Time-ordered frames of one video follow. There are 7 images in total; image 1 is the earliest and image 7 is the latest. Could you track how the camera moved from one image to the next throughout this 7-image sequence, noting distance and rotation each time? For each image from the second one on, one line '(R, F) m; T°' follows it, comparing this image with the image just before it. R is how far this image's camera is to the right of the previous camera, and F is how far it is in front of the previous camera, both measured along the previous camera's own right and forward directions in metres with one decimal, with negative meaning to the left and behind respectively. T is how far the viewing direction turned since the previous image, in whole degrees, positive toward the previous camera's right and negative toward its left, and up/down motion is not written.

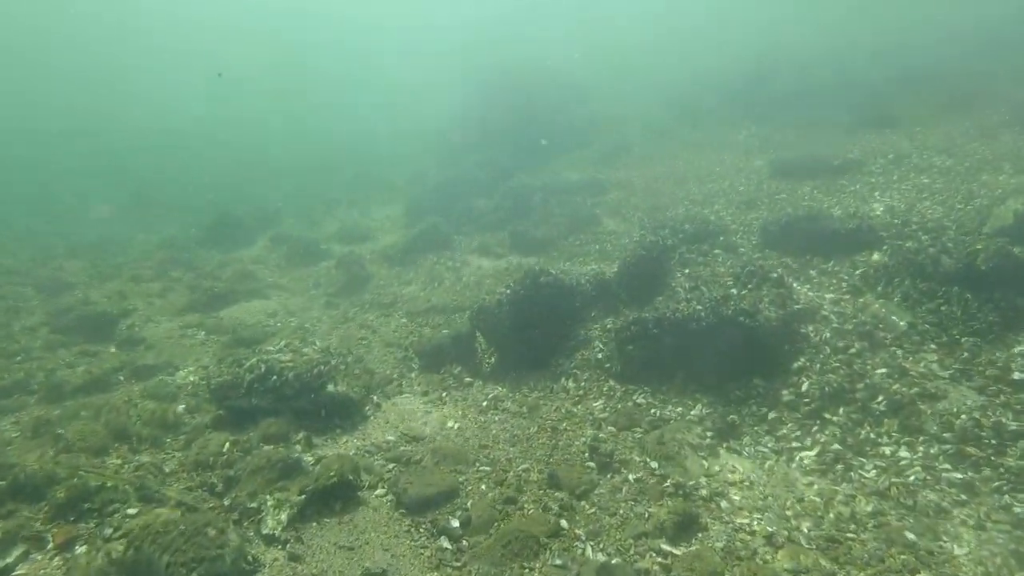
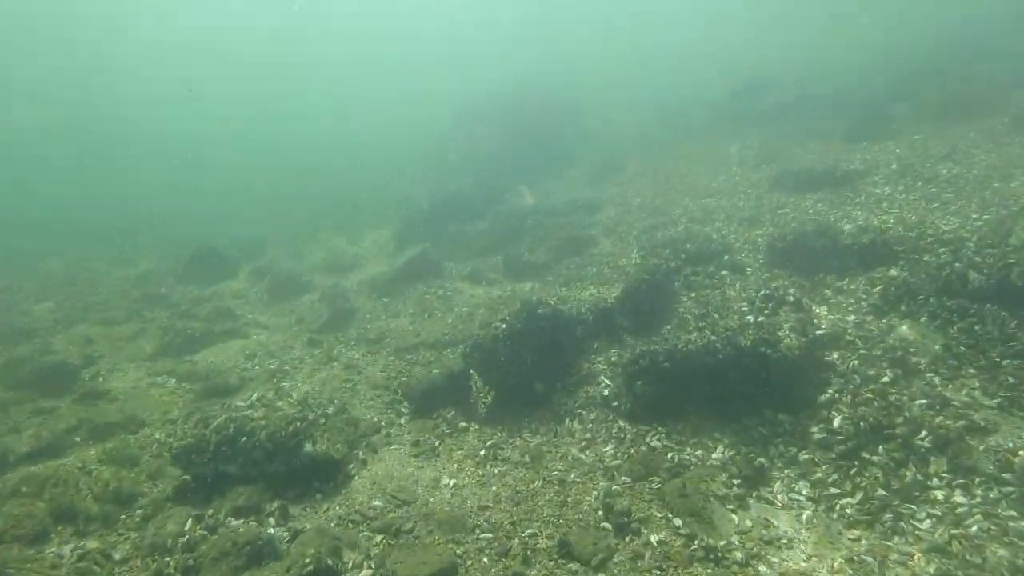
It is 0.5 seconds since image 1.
(-0.1, +1.1) m; +1°
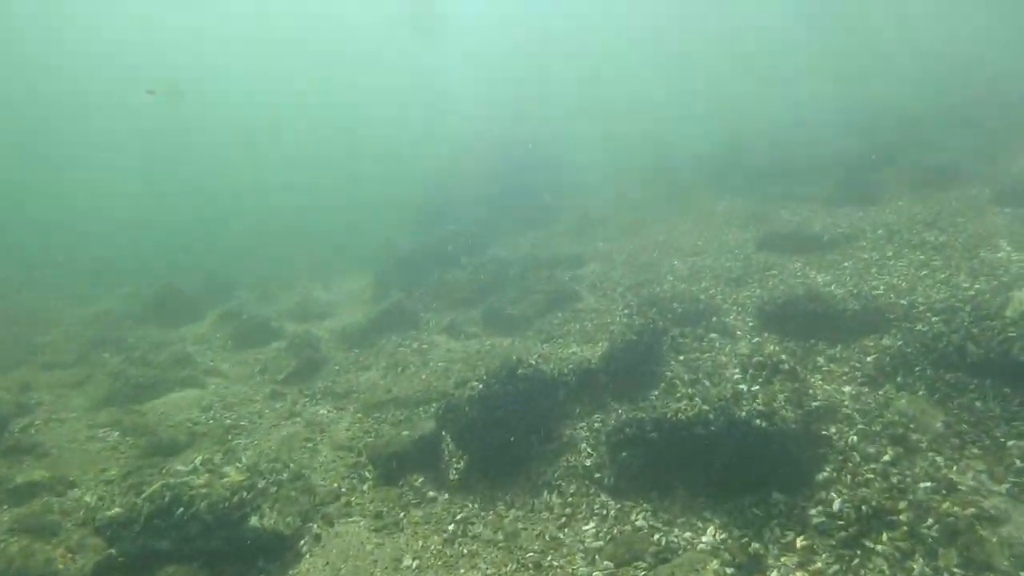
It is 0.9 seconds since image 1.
(0.0, +0.8) m; +2°
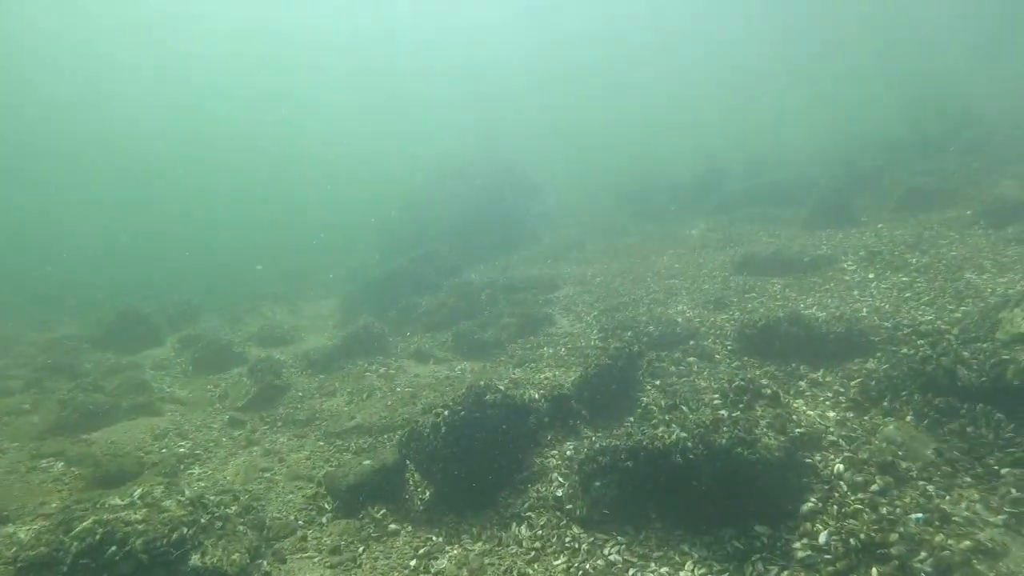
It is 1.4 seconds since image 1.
(+0.2, +0.5) m; +2°
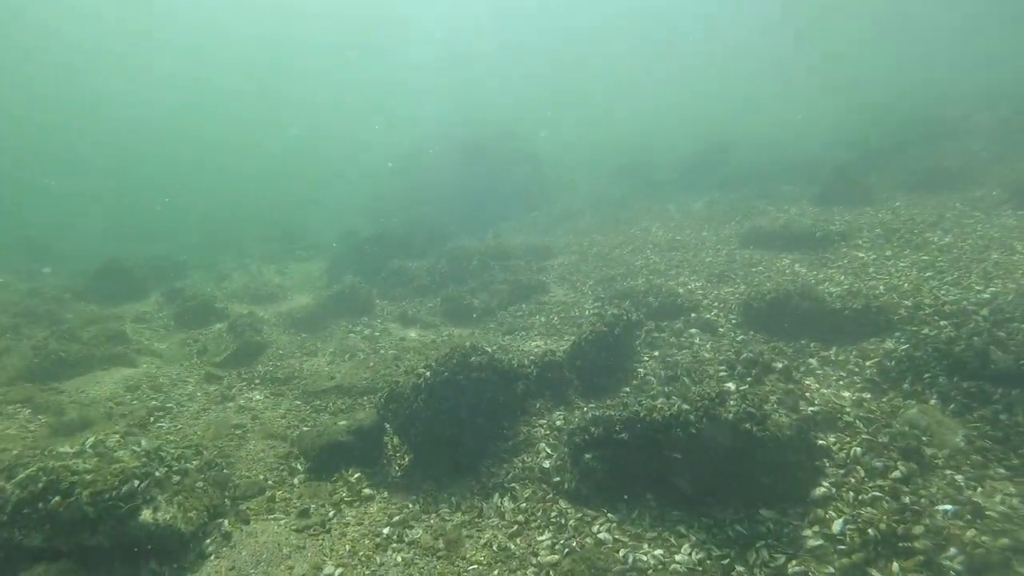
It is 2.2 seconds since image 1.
(+0.1, +0.9) m; 0°
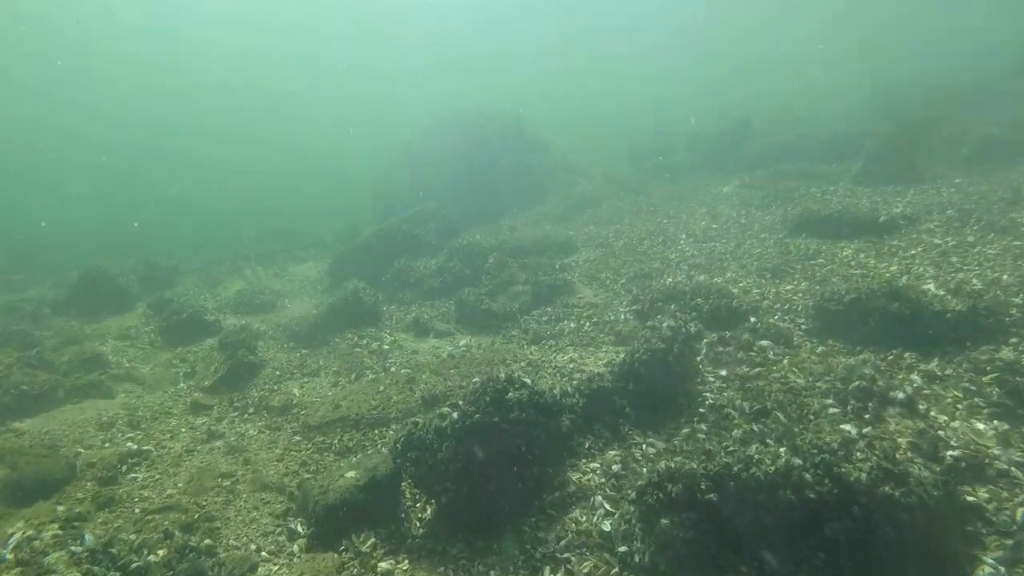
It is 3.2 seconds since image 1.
(-0.5, +2.1) m; 0°
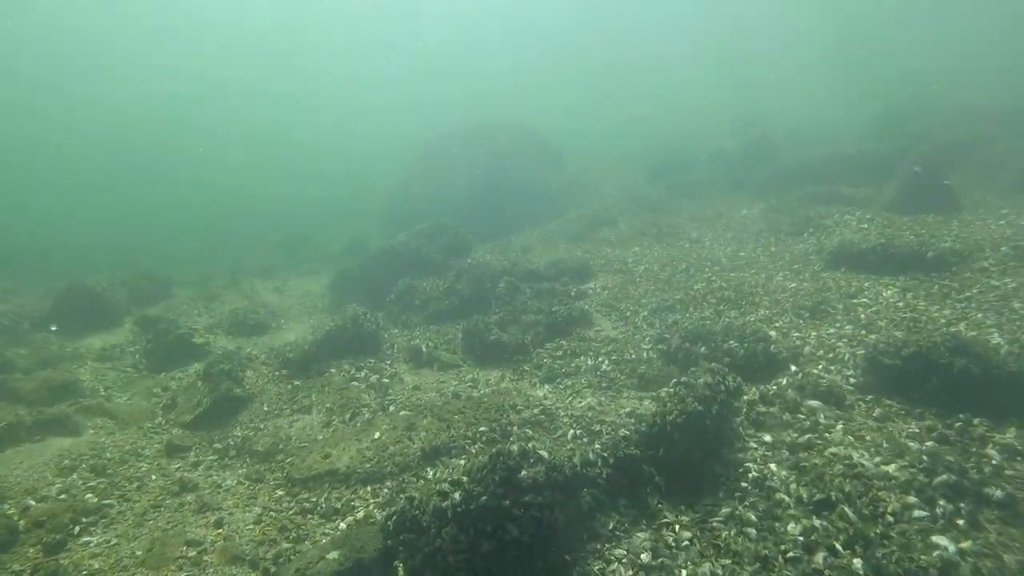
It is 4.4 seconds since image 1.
(-0.1, +1.3) m; -1°
